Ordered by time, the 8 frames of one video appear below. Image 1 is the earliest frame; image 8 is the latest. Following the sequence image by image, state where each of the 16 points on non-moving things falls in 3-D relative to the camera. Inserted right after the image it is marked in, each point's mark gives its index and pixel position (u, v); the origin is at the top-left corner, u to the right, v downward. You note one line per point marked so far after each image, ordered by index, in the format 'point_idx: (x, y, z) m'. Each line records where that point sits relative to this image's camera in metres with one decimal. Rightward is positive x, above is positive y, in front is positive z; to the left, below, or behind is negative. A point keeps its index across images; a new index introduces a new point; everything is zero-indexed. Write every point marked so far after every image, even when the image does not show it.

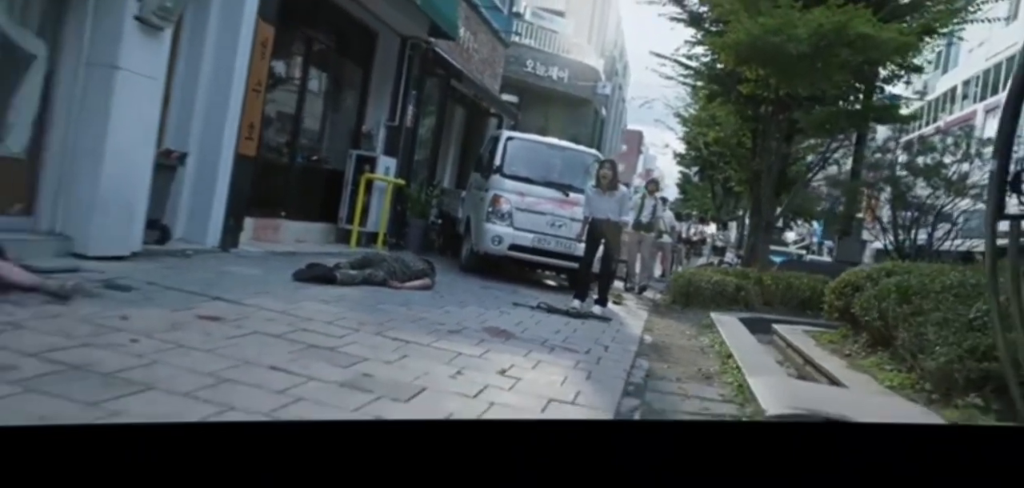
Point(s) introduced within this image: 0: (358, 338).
0: (-0.3, -0.2, +2.0) m
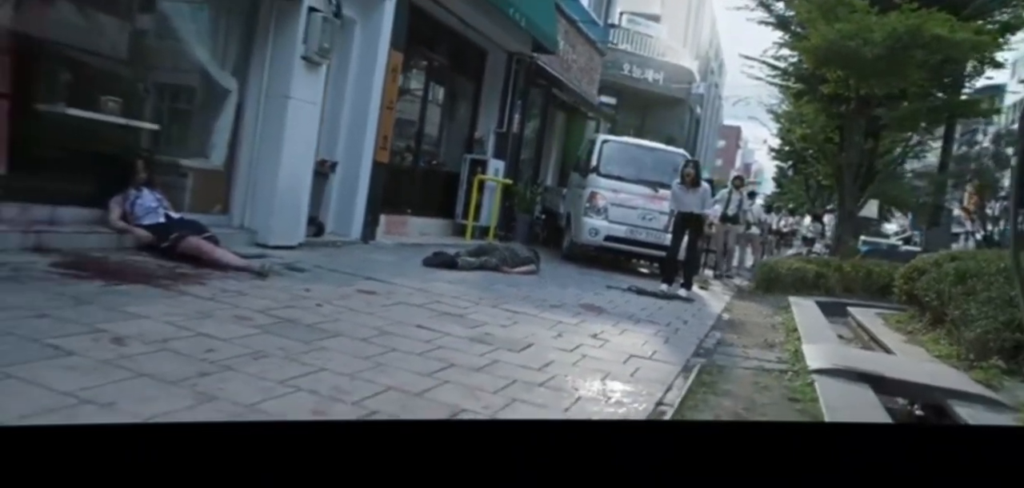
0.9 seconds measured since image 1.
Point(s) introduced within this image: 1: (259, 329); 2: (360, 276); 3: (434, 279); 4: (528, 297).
0: (-0.1, -0.2, +2.7) m
1: (-0.5, -0.2, +1.9) m
2: (-0.5, -0.1, +3.0) m
3: (-0.3, -0.1, +3.2) m
4: (+0.1, -0.2, +3.0) m
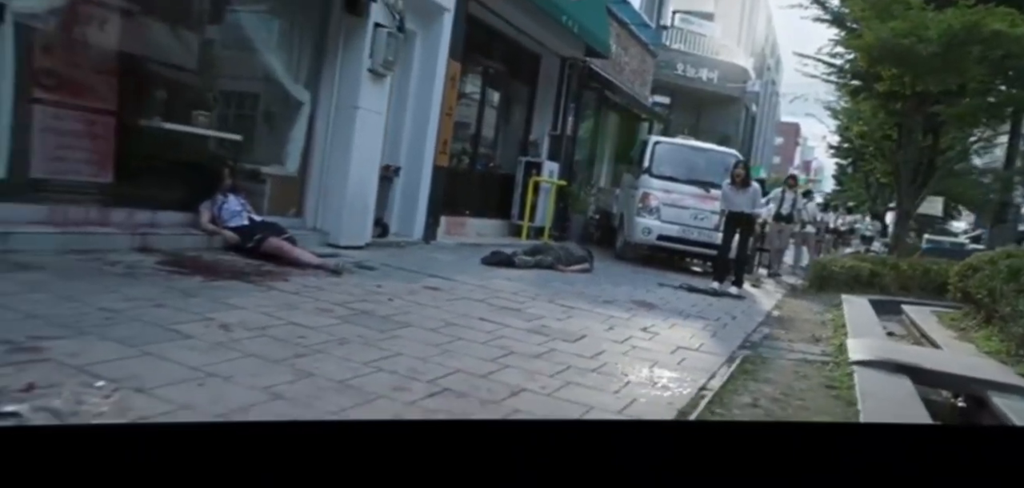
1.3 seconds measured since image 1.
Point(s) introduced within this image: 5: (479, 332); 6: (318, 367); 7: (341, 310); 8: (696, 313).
0: (+0.1, -0.2, +2.9) m
1: (-0.4, -0.2, +2.1) m
2: (-0.3, -0.1, +3.2) m
3: (-0.1, -0.1, +3.4) m
4: (+0.3, -0.2, +3.2) m
5: (-0.1, -0.2, +2.2) m
6: (-0.3, -0.2, +1.5) m
7: (-0.4, -0.2, +2.2) m
8: (+0.7, -0.2, +3.5) m
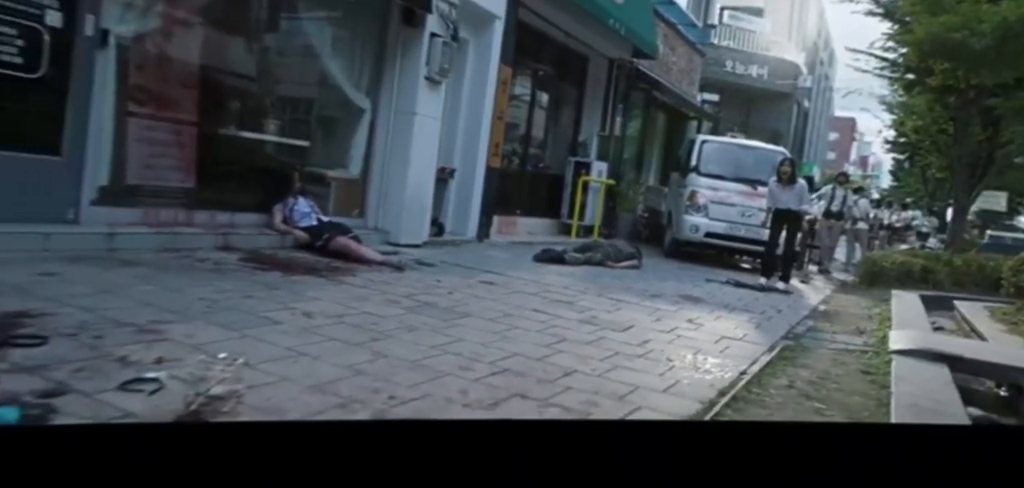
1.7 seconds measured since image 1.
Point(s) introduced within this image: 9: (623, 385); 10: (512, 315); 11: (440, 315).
0: (+0.2, -0.2, +3.0) m
1: (-0.3, -0.2, +2.3) m
2: (-0.1, -0.1, +3.4) m
3: (+0.1, -0.1, +3.6) m
4: (+0.4, -0.2, +3.4) m
5: (+0.1, -0.2, +2.3) m
6: (-0.2, -0.2, +1.7) m
7: (-0.3, -0.1, +2.4) m
8: (+0.9, -0.2, +3.6) m
9: (+0.2, -0.2, +1.6) m
10: (0.0, -0.2, +2.3) m
11: (-0.2, -0.2, +2.1) m
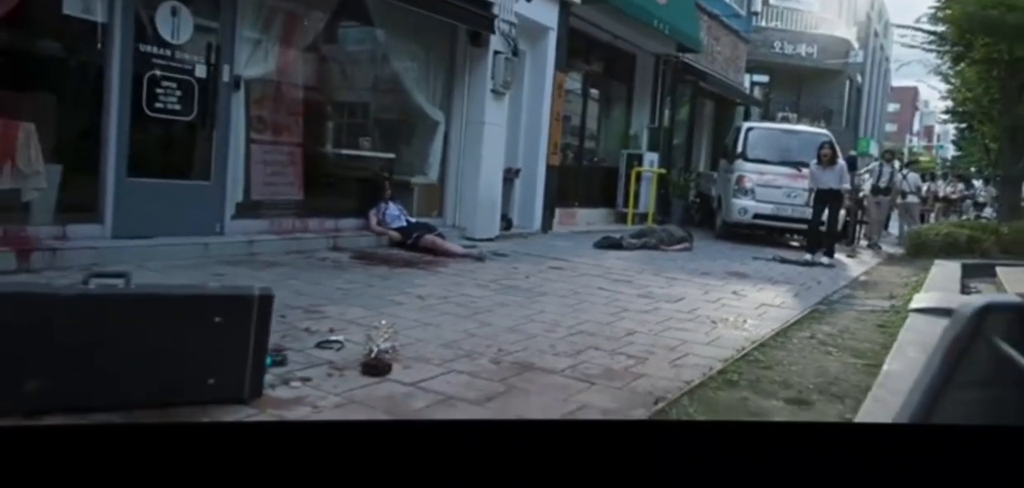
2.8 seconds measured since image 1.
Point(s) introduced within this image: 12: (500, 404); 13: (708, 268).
0: (+0.5, -0.1, +3.5) m
1: (0.0, -0.1, +2.8) m
2: (+0.2, -0.1, +3.9) m
3: (+0.4, -0.1, +4.0) m
4: (+0.7, -0.1, +3.8) m
5: (+0.3, -0.2, +2.8) m
6: (0.0, -0.2, +2.1) m
7: (-0.1, -0.1, +2.8) m
8: (+1.2, -0.1, +4.0) m
9: (+0.4, -0.2, +2.1) m
10: (+0.2, -0.1, +2.8) m
11: (0.0, -0.1, +2.6) m
12: (0.0, -0.2, +1.4) m
13: (+0.8, -0.1, +4.0) m
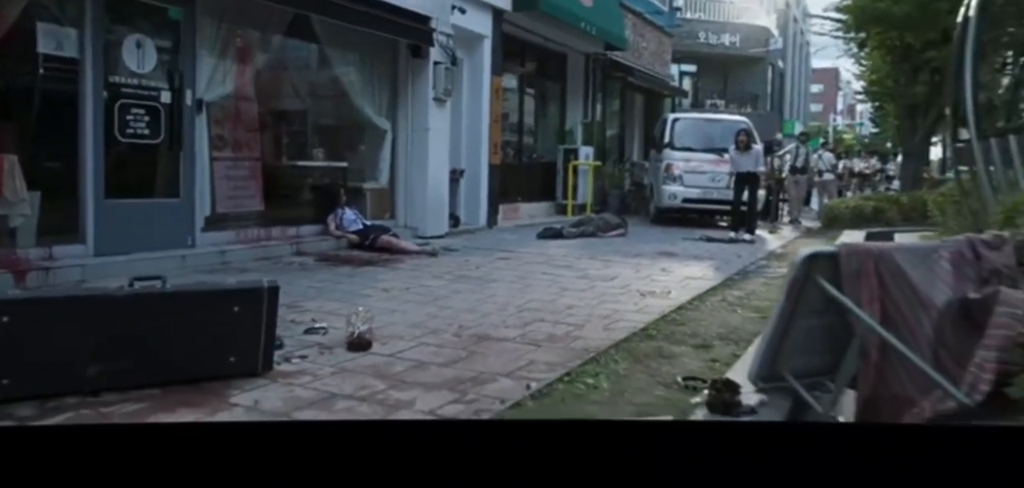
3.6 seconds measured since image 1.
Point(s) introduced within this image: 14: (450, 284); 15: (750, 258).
0: (+0.3, -0.1, +3.8) m
1: (-0.2, -0.1, +3.1) m
2: (-0.1, 0.0, +4.2) m
3: (+0.2, 0.0, +4.4) m
4: (+0.5, 0.0, +4.2) m
5: (+0.1, -0.1, +3.1) m
6: (-0.2, -0.2, +2.5) m
7: (-0.2, -0.1, +3.2) m
8: (+1.0, 0.0, +4.4) m
9: (+0.3, -0.2, +2.4) m
10: (+0.1, -0.1, +3.2) m
11: (-0.1, -0.1, +3.0) m
12: (-0.1, -0.2, +1.7) m
13: (+0.6, 0.0, +4.4) m
14: (-0.2, -0.1, +2.9) m
15: (+1.0, -0.1, +4.1) m
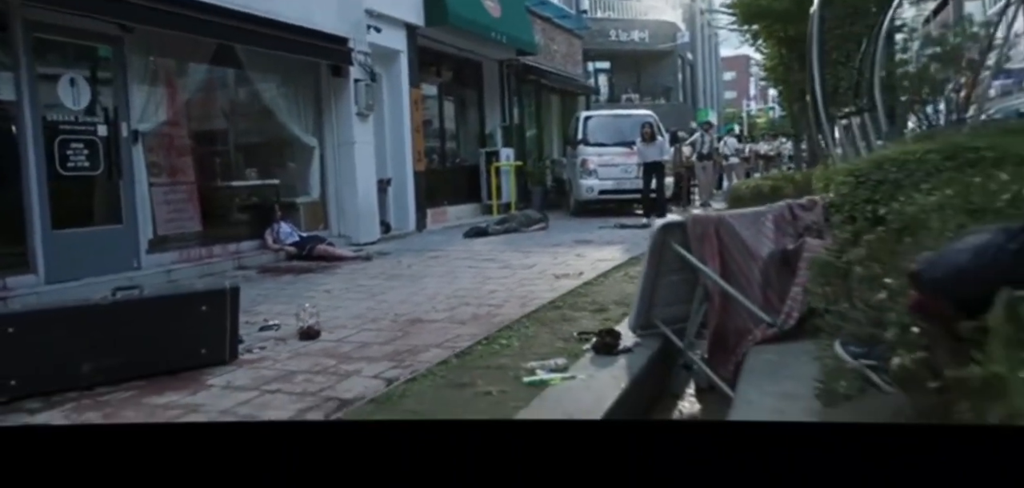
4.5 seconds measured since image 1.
0: (0.0, 0.0, +4.2) m
1: (-0.5, -0.1, +3.4) m
2: (-0.4, 0.0, +4.5) m
3: (-0.2, 0.0, +4.7) m
4: (+0.1, 0.0, +4.5) m
5: (-0.1, -0.1, +3.5) m
6: (-0.4, -0.2, +2.8) m
7: (-0.5, -0.1, +3.5) m
8: (+0.6, 0.0, +4.8) m
9: (0.0, -0.1, +2.7) m
10: (-0.2, -0.1, +3.5) m
11: (-0.4, -0.1, +3.3) m
12: (-0.2, -0.2, +2.1) m
13: (+0.2, 0.0, +4.7) m
14: (-0.4, -0.1, +3.2) m
15: (+0.7, 0.0, +4.5) m
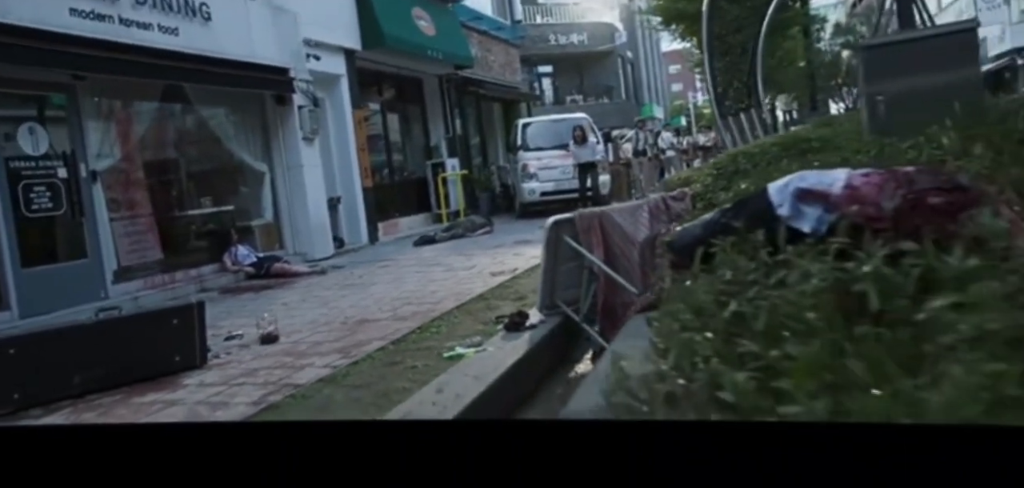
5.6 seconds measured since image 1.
0: (-0.3, -0.1, +4.5) m
1: (-0.7, -0.2, +3.7) m
2: (-0.7, -0.1, +4.8) m
3: (-0.5, 0.0, +5.0) m
4: (-0.1, 0.0, +4.8) m
5: (-0.4, -0.1, +3.8) m
6: (-0.6, -0.2, +3.1) m
7: (-0.7, -0.2, +3.8) m
8: (+0.3, 0.0, +5.1) m
9: (-0.2, -0.1, +3.1) m
10: (-0.4, -0.1, +3.8) m
11: (-0.6, -0.2, +3.6) m
12: (-0.4, -0.2, +2.4) m
13: (-0.1, 0.0, +5.0) m
14: (-0.7, -0.2, +3.5) m
15: (+0.4, 0.0, +4.8) m
